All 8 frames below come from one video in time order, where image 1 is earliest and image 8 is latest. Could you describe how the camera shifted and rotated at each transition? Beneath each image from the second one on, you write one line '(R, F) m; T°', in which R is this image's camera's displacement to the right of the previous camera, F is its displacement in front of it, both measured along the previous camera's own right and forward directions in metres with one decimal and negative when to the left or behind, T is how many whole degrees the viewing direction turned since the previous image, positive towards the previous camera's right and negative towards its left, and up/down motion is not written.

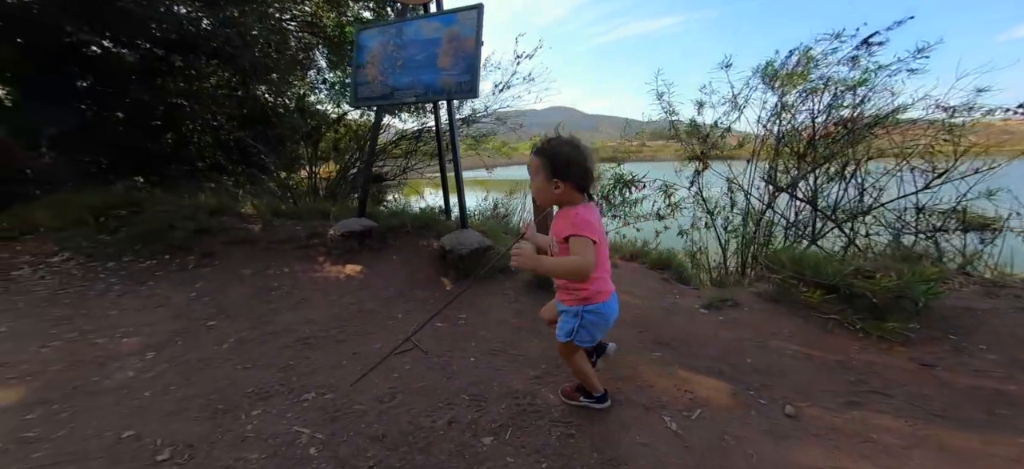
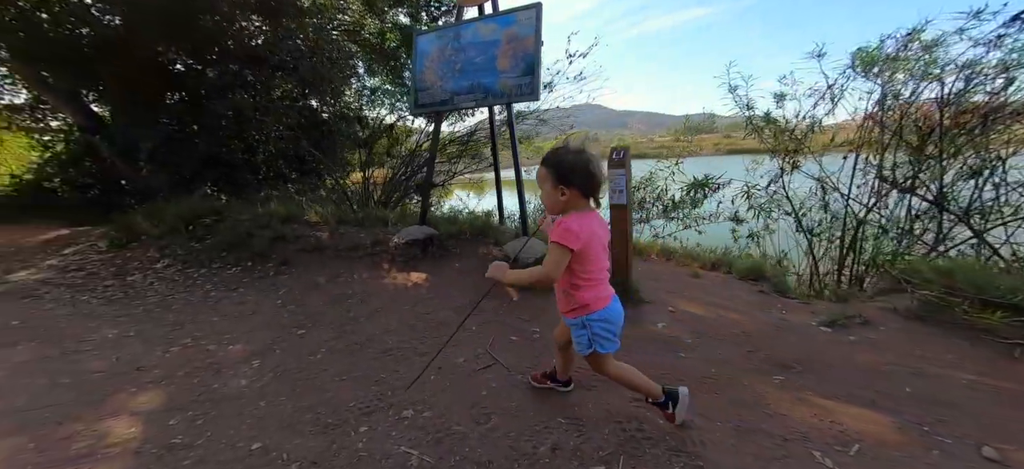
(-0.1, 0.0) m; -7°
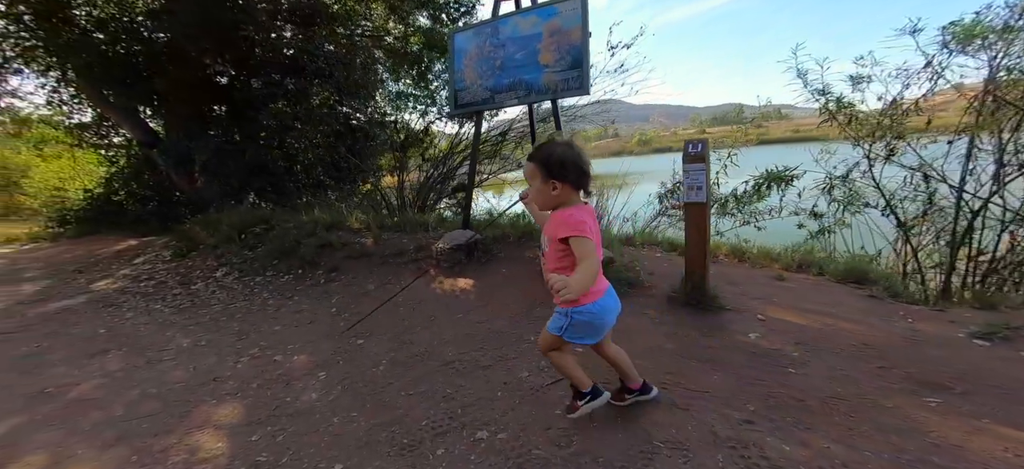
(-0.1, 0.0) m; -5°
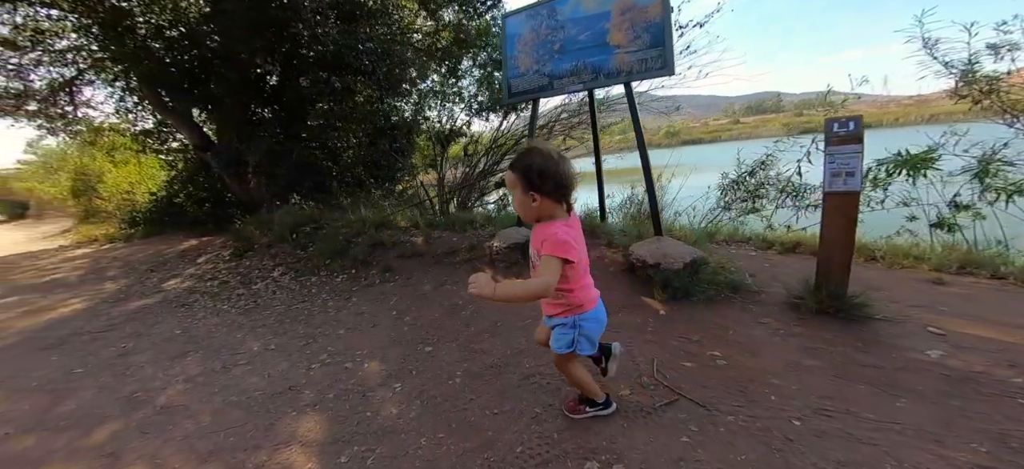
(-0.2, +0.1) m; -5°
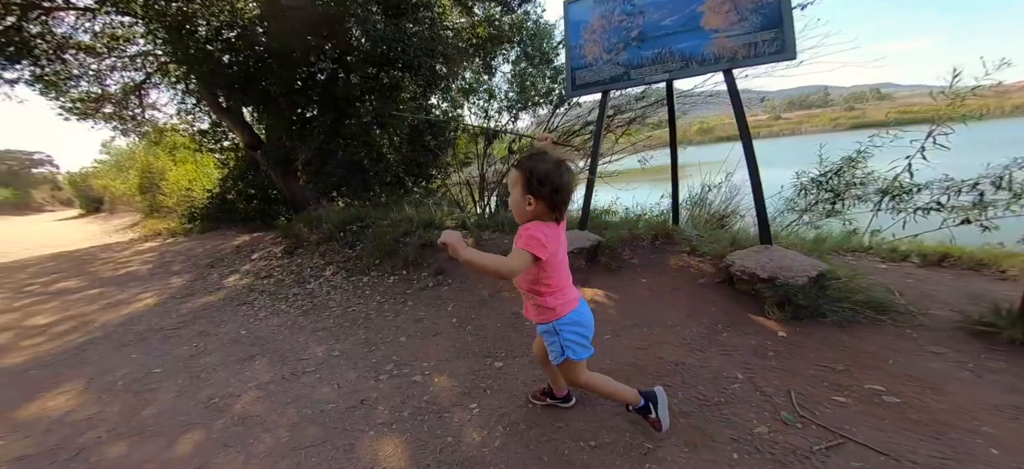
(-0.2, +0.1) m; -5°
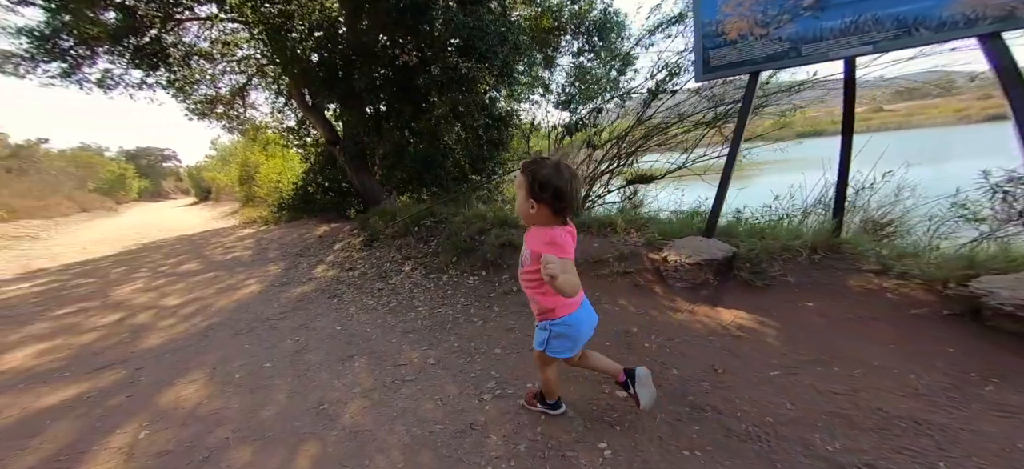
(-0.3, +0.2) m; -9°
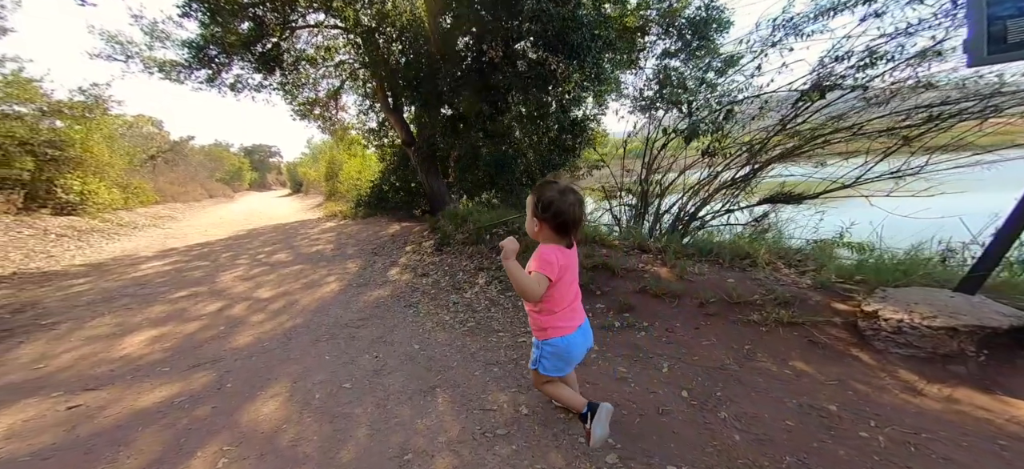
(-0.4, +0.4) m; -9°
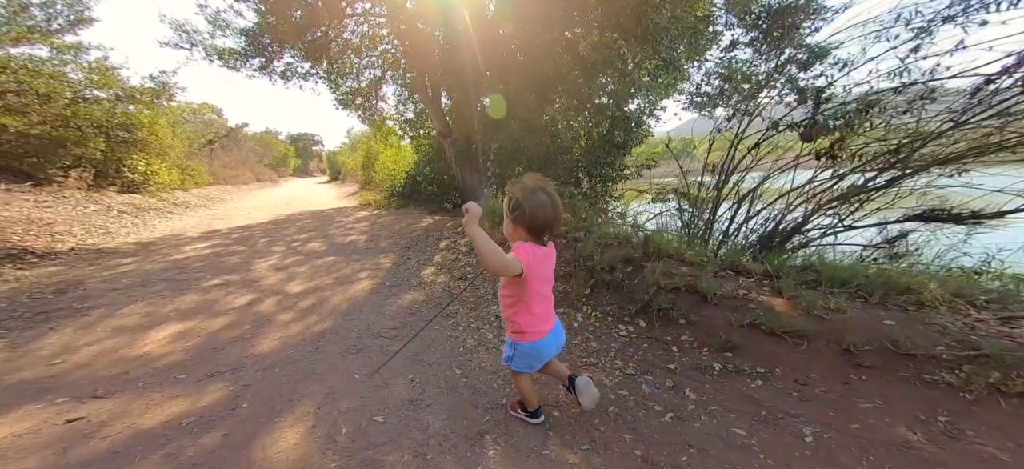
(-0.3, +0.5) m; -4°
